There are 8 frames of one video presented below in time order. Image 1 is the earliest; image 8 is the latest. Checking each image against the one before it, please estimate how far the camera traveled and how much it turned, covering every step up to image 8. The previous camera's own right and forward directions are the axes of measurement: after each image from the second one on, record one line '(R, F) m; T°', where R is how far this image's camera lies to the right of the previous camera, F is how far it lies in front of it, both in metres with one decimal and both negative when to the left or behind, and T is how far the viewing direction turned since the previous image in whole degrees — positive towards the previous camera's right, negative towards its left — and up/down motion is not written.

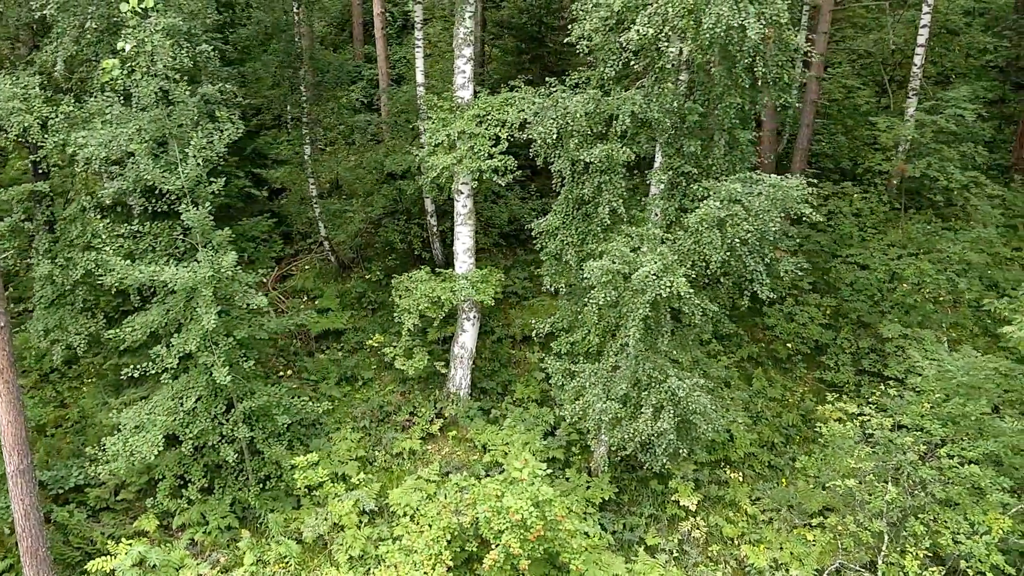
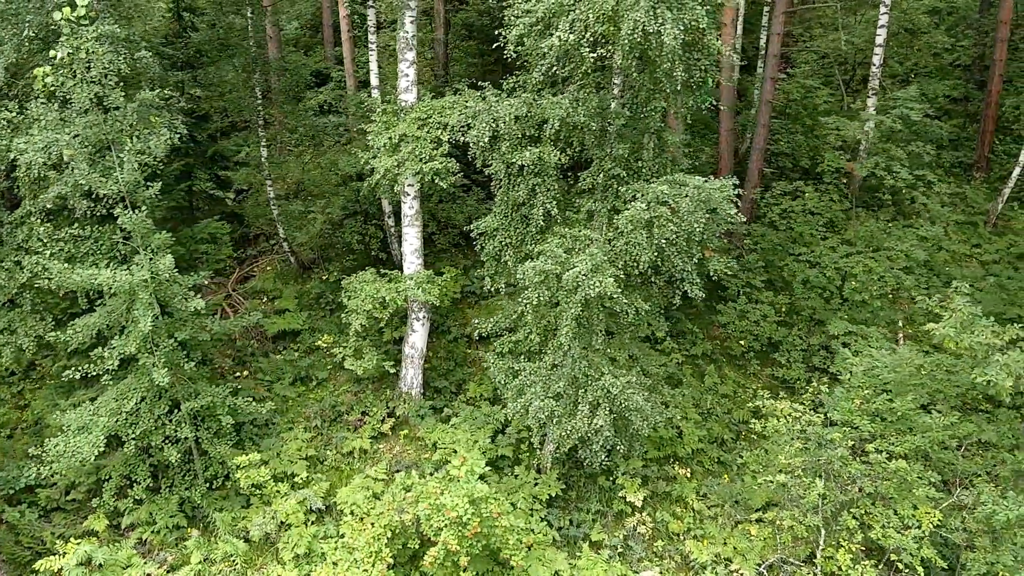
(+0.5, -0.1) m; 0°
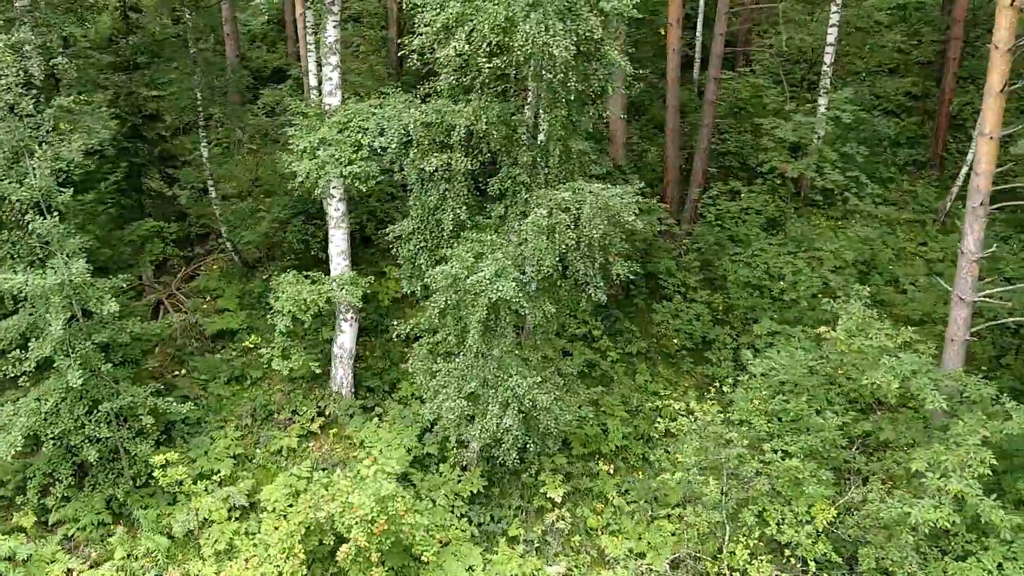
(+0.7, -0.2) m; 0°
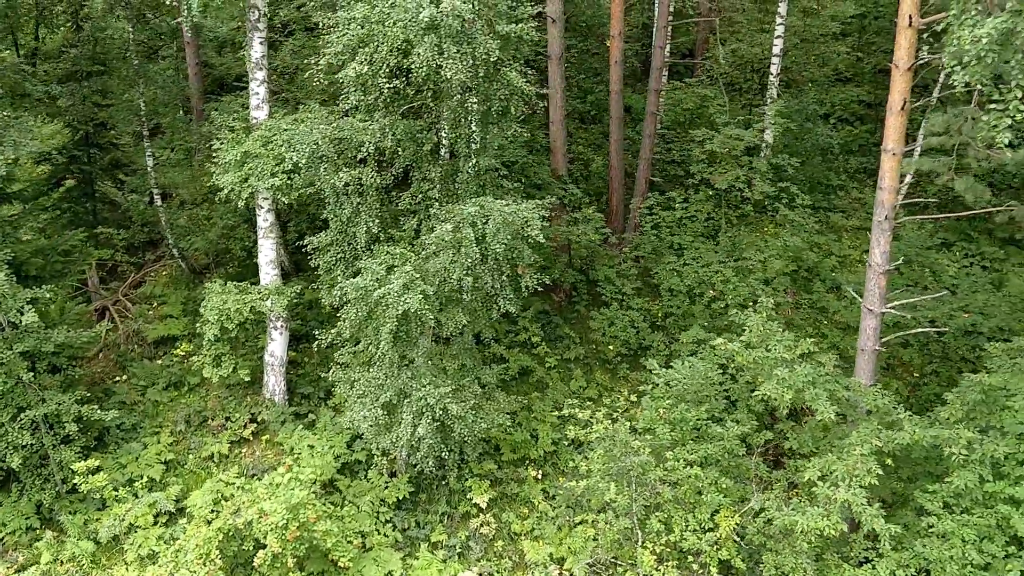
(+0.7, -0.2) m; 0°
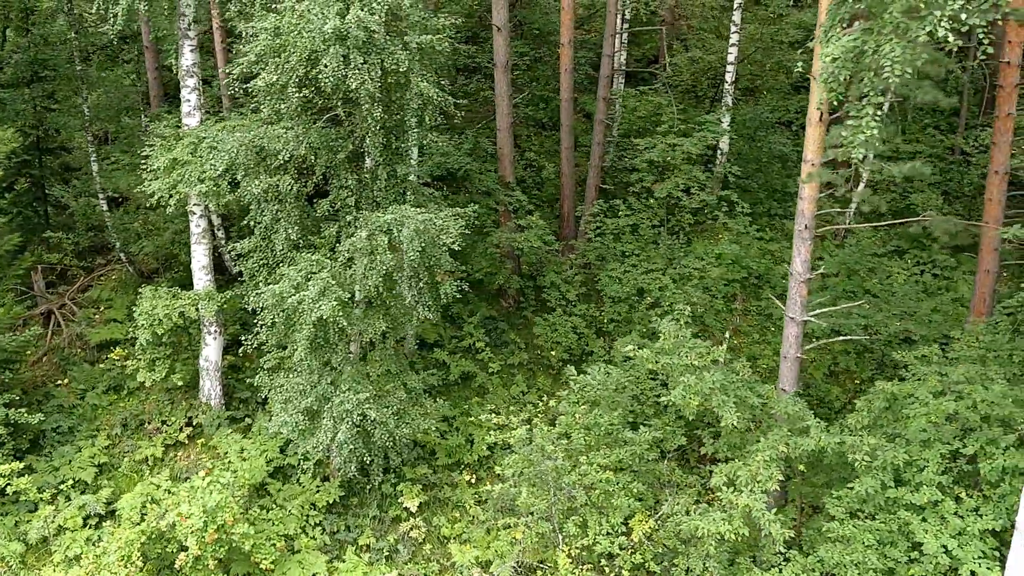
(+0.7, -0.1) m; 0°
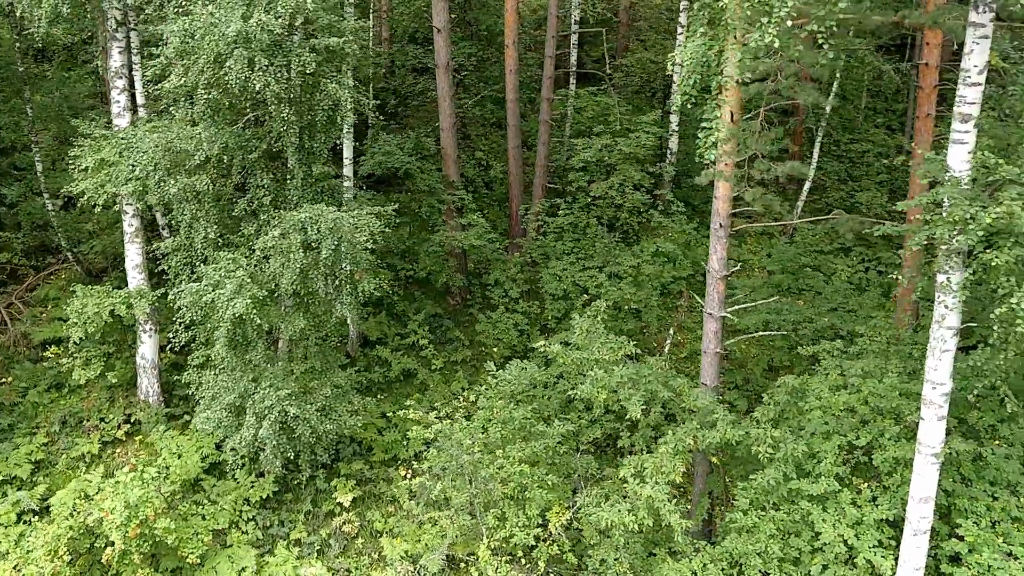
(+0.6, -0.2) m; +1°
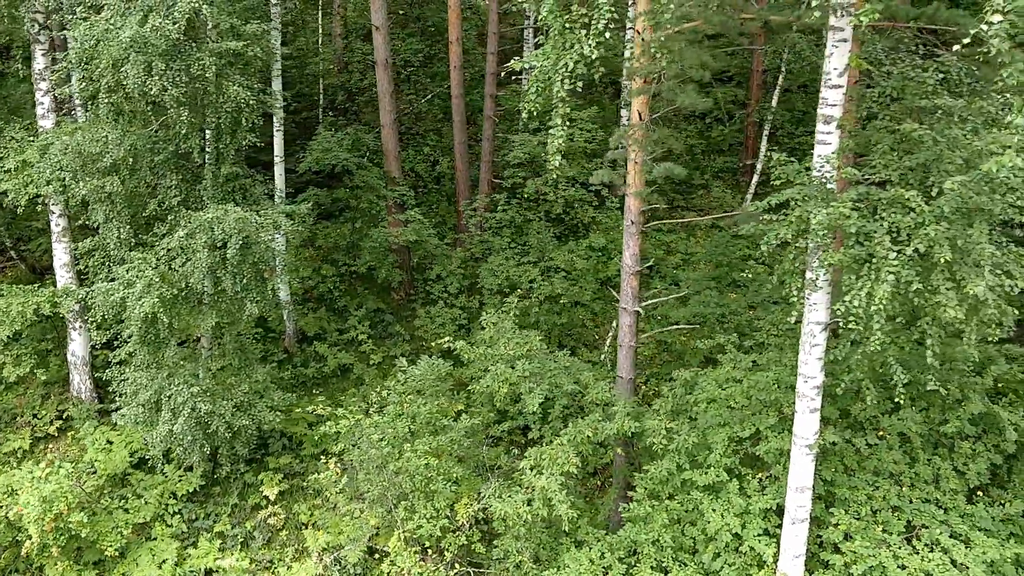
(+0.8, -0.2) m; 0°
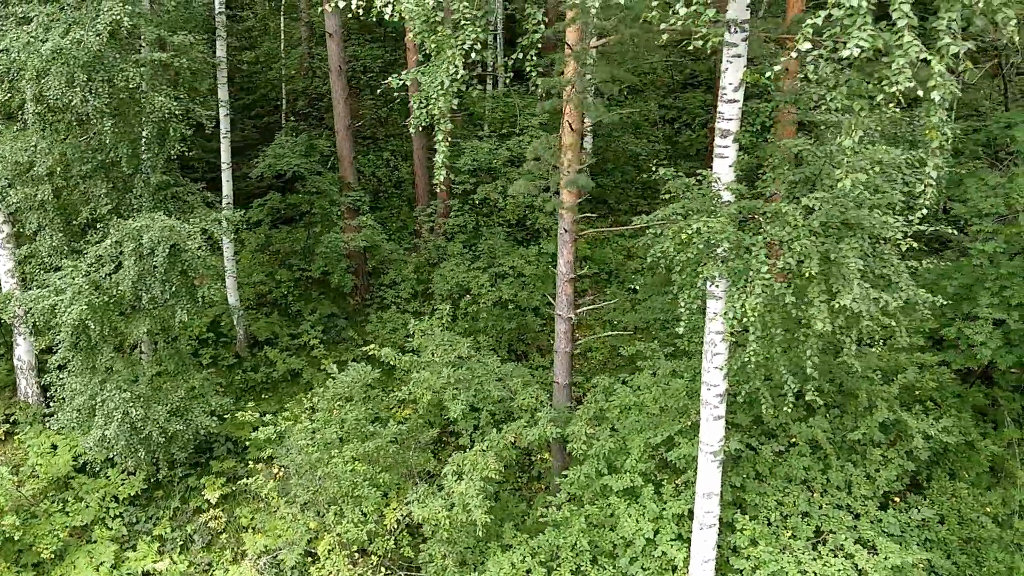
(+0.6, -0.1) m; 0°
